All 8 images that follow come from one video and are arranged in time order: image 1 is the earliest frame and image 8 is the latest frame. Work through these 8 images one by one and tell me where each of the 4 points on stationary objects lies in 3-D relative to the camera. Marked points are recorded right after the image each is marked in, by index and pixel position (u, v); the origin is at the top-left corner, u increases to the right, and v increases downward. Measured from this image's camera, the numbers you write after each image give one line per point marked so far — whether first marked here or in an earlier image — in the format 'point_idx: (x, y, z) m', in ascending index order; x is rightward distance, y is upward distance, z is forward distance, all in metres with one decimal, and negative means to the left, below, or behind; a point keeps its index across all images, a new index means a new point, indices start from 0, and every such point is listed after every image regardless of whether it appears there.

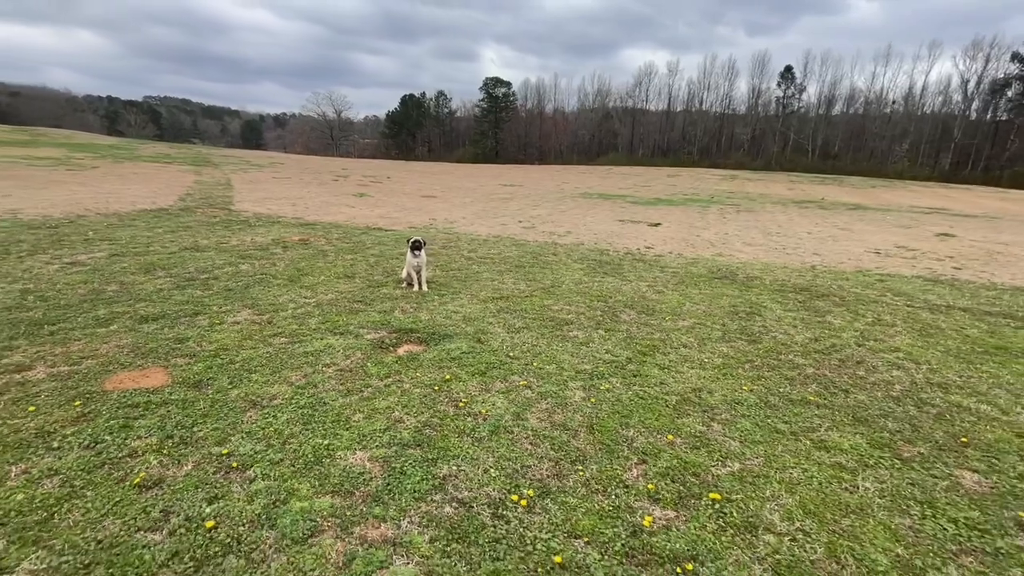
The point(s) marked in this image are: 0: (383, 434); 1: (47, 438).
0: (-0.9, -1.0, +3.2) m
1: (-2.9, -0.9, +3.0) m
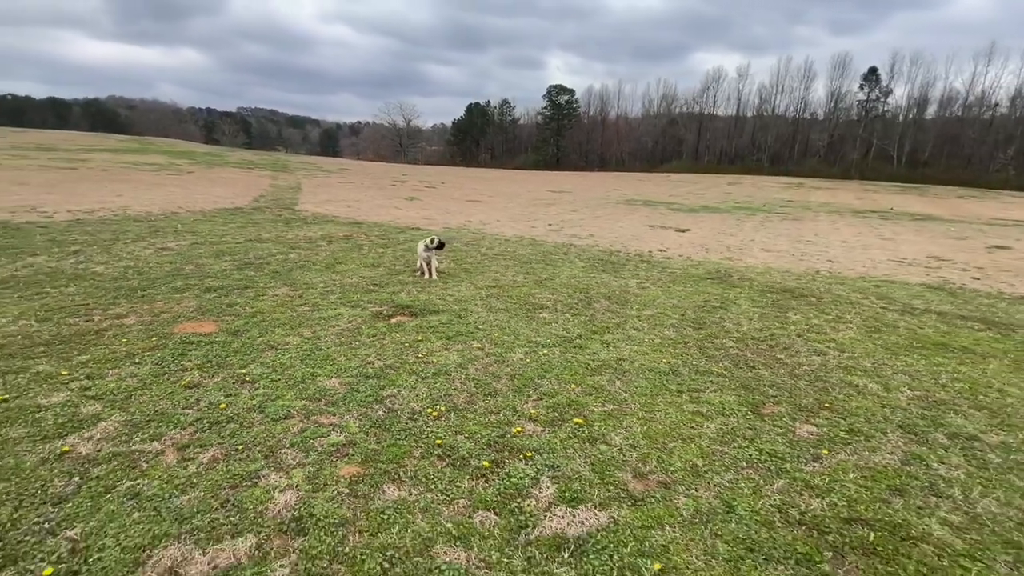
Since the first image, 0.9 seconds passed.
0: (-1.4, -0.7, +4.3) m
1: (-3.5, -0.6, +4.4) m
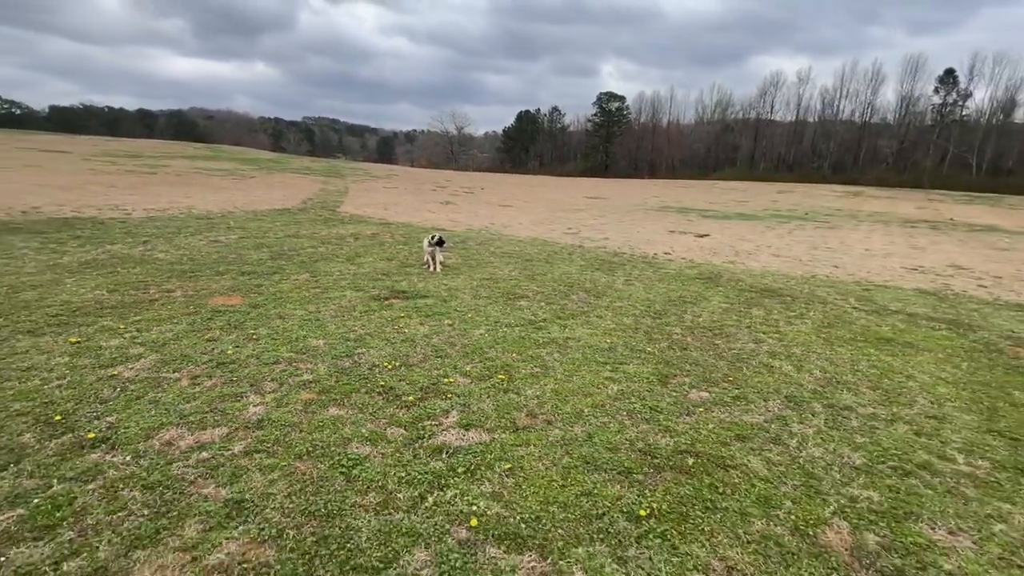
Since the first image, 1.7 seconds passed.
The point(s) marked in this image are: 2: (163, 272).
0: (-1.9, -0.5, +5.3) m
1: (-3.9, -0.4, +5.5) m
2: (-5.6, +0.3, +7.7) m
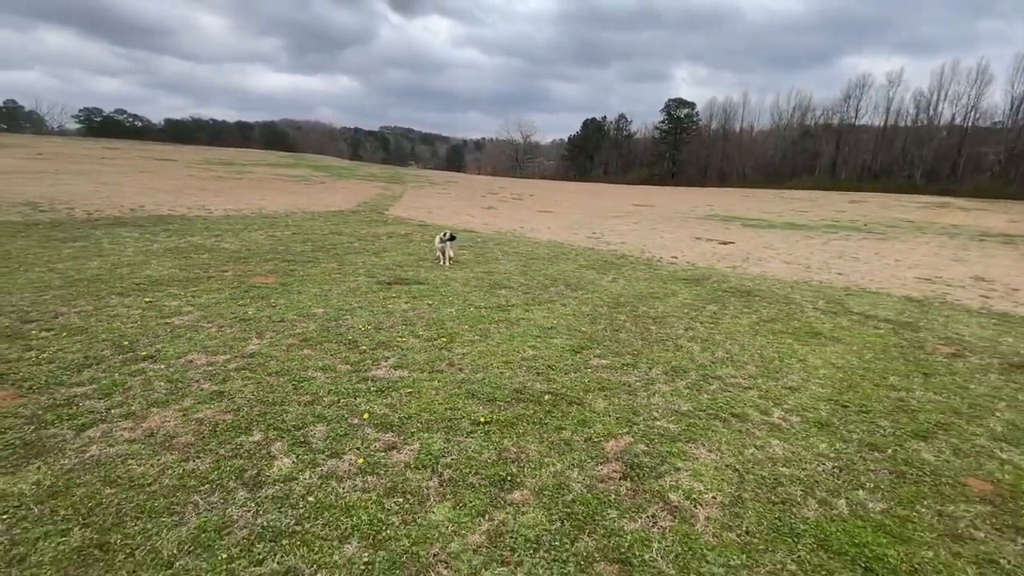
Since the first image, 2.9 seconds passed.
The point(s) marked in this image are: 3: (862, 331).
0: (-2.4, -0.2, +6.7) m
1: (-4.4, 0.0, +7.2) m
2: (-5.7, +0.6, +9.5) m
3: (+4.8, -0.6, +6.6) m
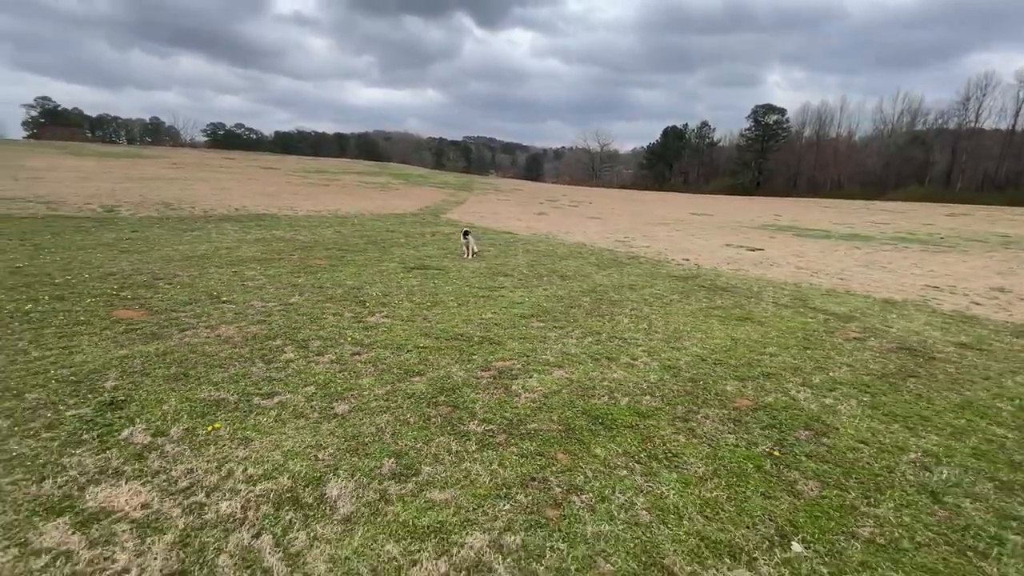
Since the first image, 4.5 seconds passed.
0: (-2.7, +0.1, +8.7) m
1: (-4.6, +0.4, +9.6) m
2: (-5.5, +1.1, +12.1) m
3: (+4.4, -0.5, +7.5) m
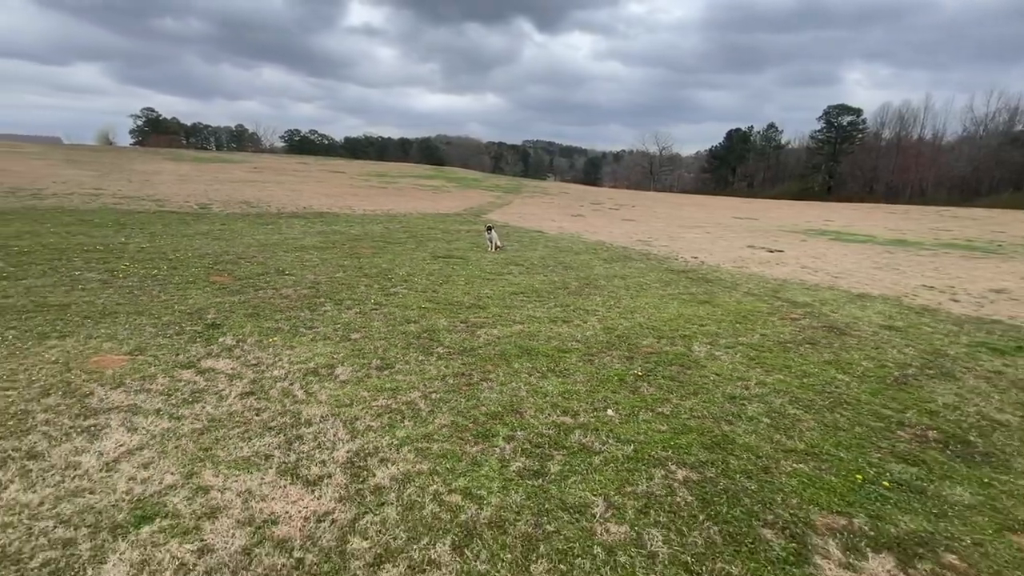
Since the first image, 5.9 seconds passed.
0: (-2.6, +0.5, +10.7) m
1: (-4.3, +0.9, +11.8) m
2: (-5.0, +1.5, +14.4) m
3: (+4.3, -0.3, +8.7) m
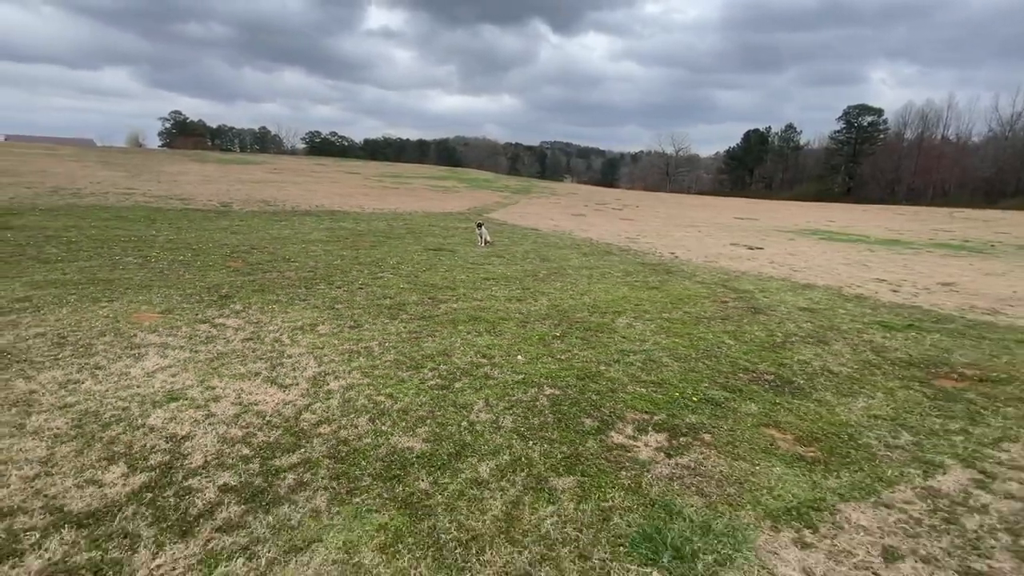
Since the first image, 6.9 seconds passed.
0: (-3.1, +0.8, +12.1) m
1: (-4.8, +1.2, +13.2) m
2: (-5.3, +1.8, +15.8) m
3: (+3.7, 0.0, +9.8) m
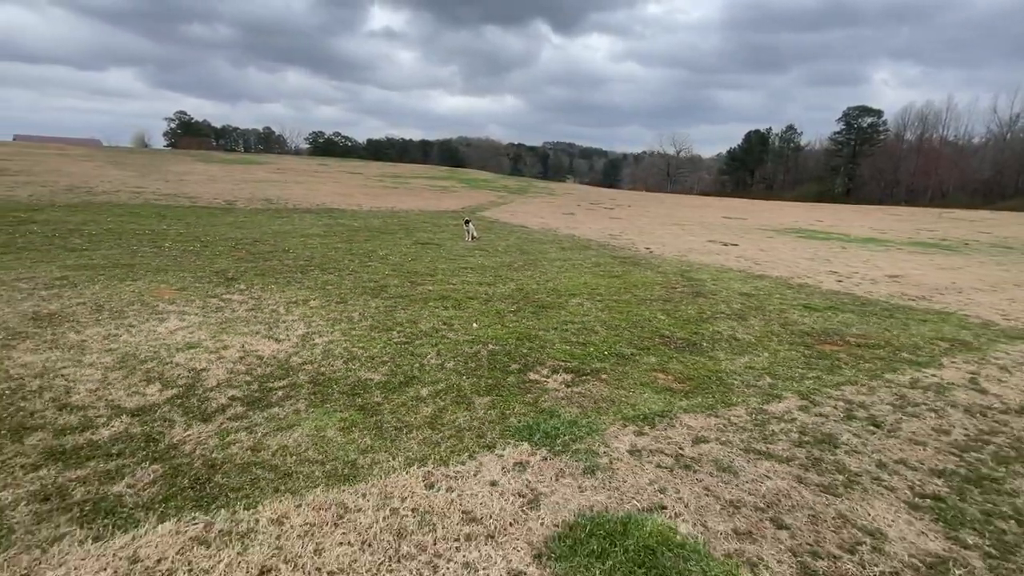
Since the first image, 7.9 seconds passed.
0: (-3.6, +1.1, +13.2) m
1: (-5.3, +1.5, +14.3) m
2: (-5.8, +2.1, +16.9) m
3: (+3.2, +0.2, +10.9) m
